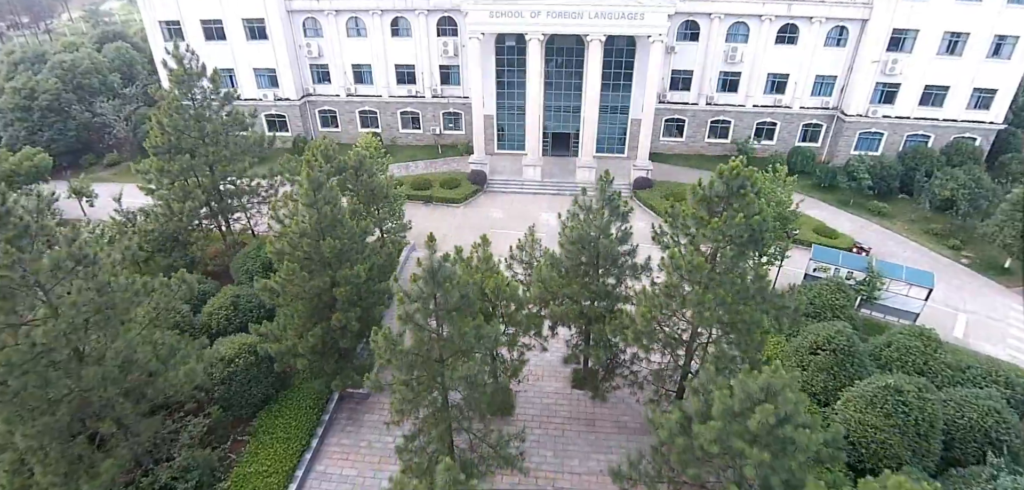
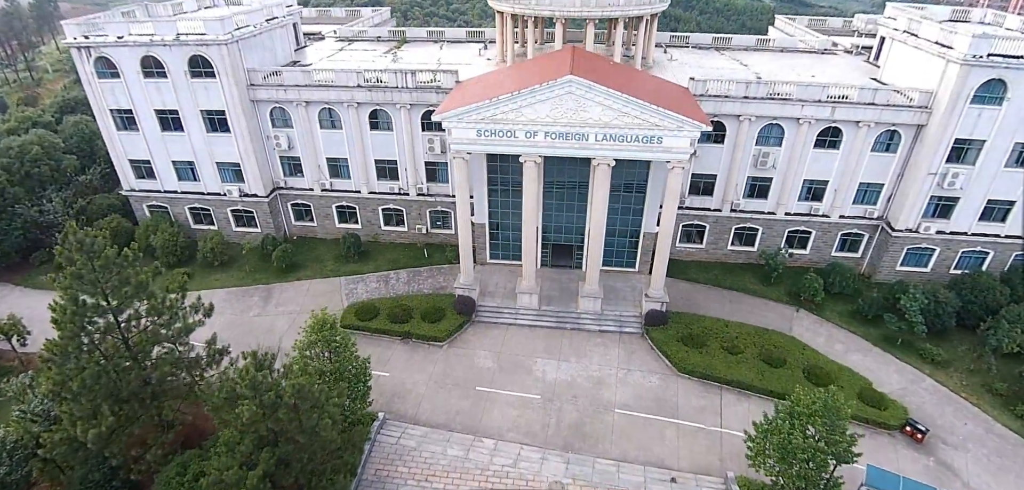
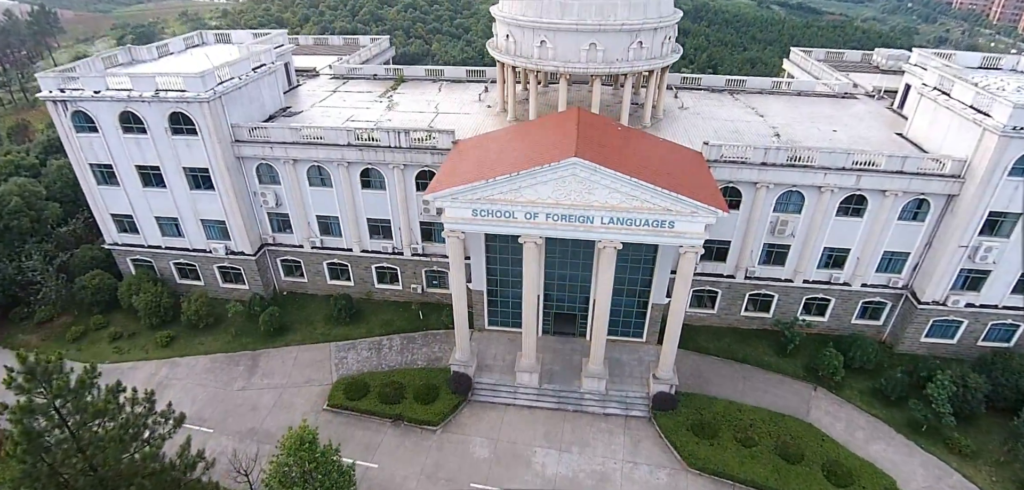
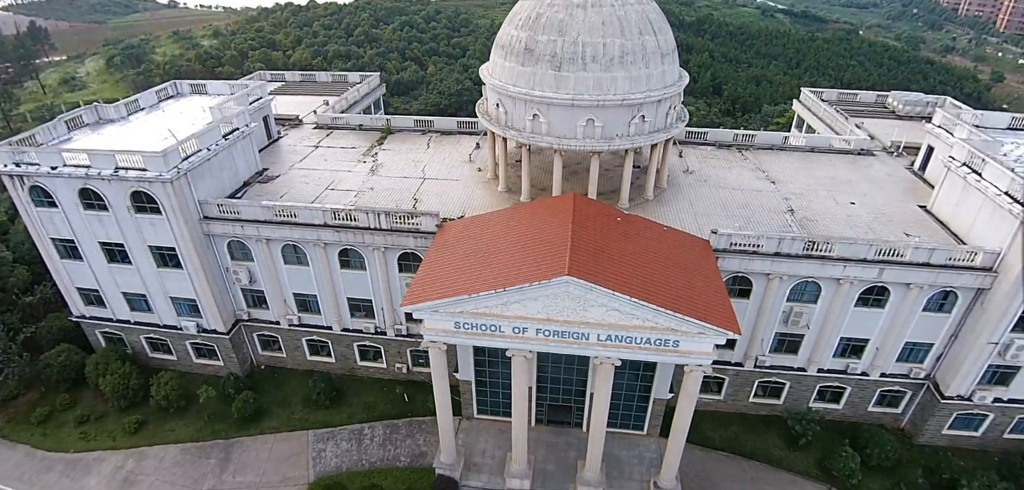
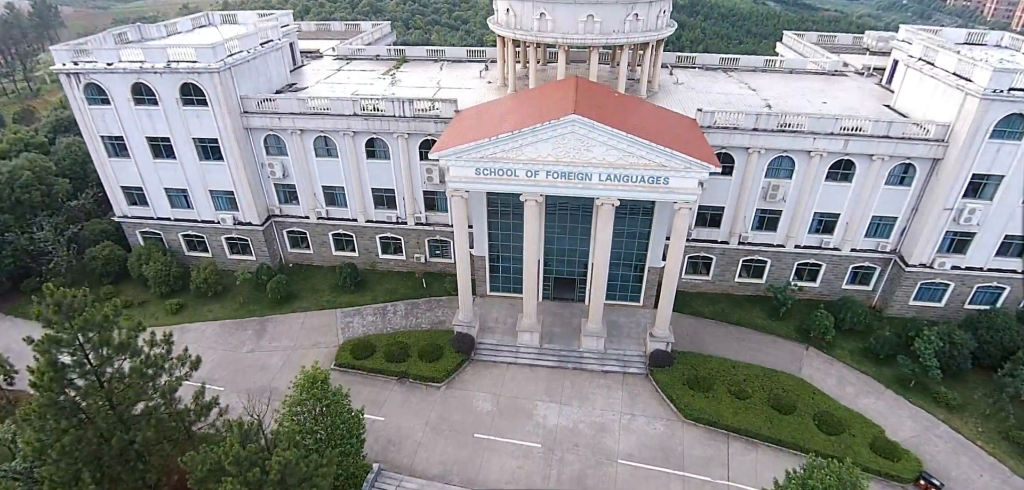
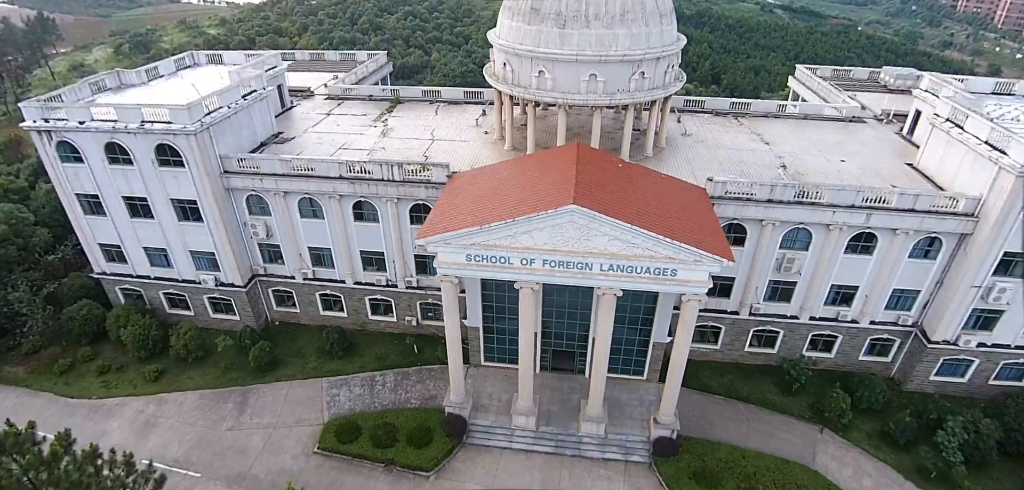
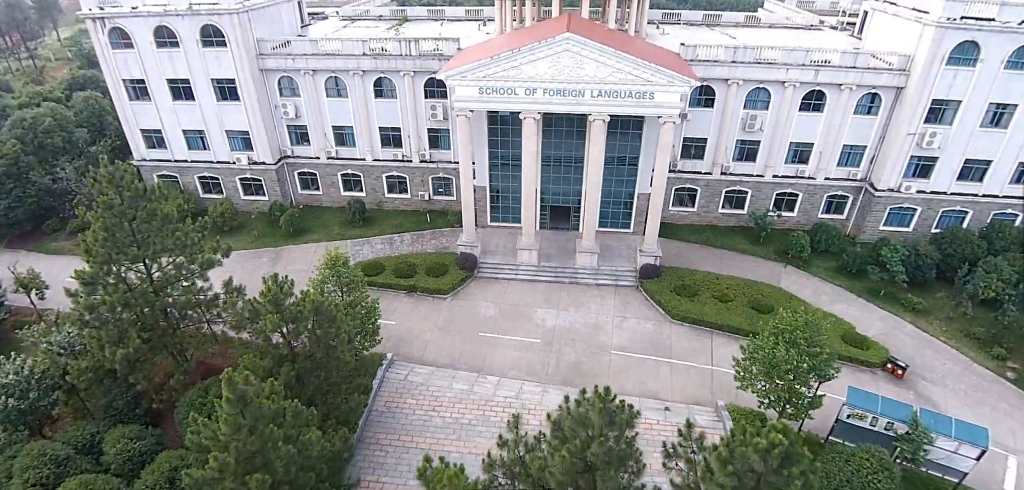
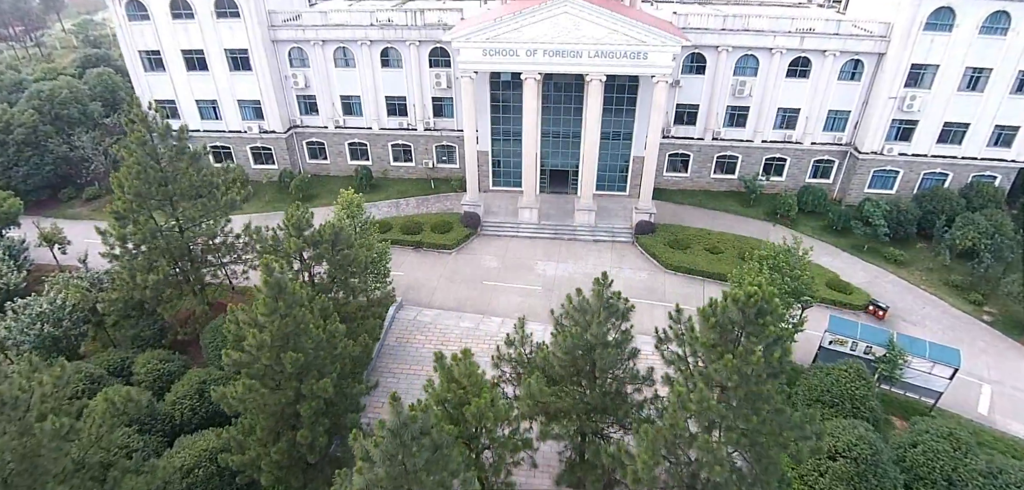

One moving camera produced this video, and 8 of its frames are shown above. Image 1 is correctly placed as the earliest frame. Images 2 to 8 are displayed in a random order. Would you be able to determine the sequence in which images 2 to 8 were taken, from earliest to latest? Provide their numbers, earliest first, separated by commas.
8, 7, 2, 5, 3, 6, 4
